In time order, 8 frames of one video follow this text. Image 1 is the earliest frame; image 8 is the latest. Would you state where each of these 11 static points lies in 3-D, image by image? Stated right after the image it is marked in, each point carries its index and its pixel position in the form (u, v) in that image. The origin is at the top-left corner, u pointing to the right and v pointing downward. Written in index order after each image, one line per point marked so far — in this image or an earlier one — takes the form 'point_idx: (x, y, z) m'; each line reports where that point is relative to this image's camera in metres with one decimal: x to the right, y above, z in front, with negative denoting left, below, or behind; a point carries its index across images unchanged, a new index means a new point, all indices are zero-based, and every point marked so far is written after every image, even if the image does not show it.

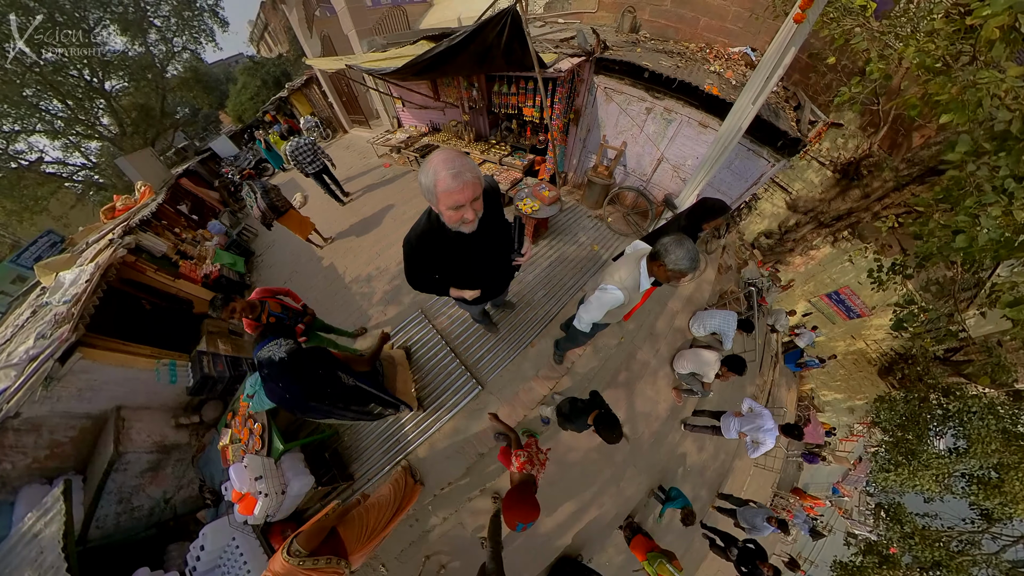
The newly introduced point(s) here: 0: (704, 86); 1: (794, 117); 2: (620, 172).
0: (+2.7, +2.8, +4.8) m
1: (+3.9, +2.3, +4.6) m
2: (+2.2, +2.2, +6.6) m
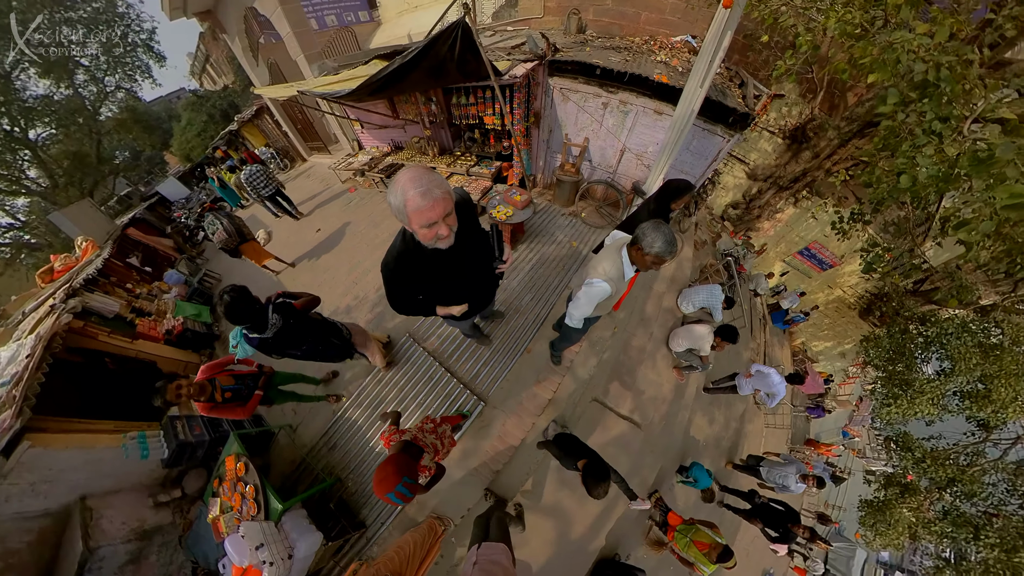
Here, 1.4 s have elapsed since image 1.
0: (+2.1, +3.1, +5.1) m
1: (+3.4, +2.8, +5.0) m
2: (+1.6, +2.4, +6.8) m
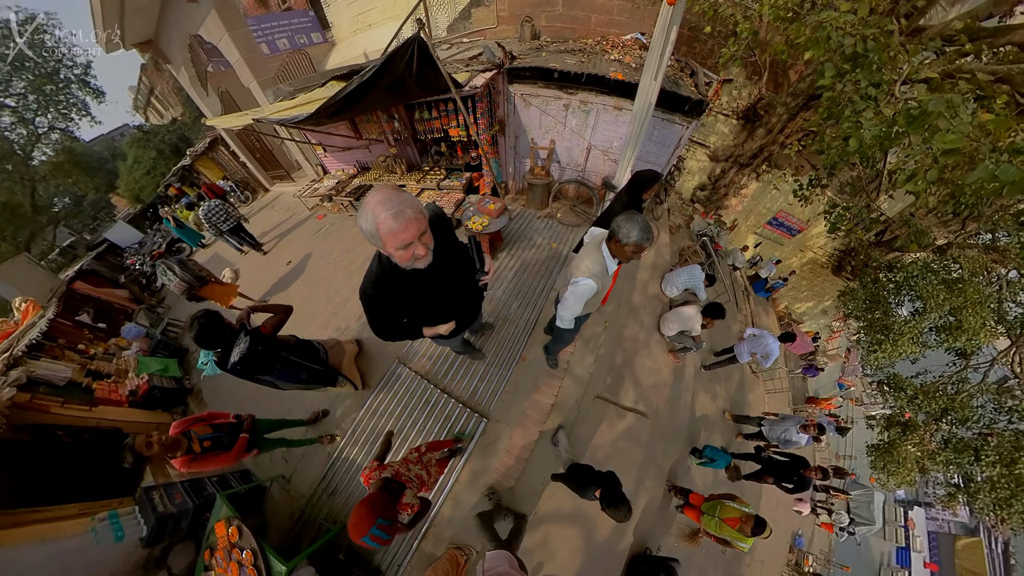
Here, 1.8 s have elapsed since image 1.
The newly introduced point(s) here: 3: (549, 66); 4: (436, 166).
0: (+1.5, +3.3, +5.3) m
1: (+2.8, +3.2, +5.3) m
2: (+1.0, +2.4, +7.0) m
3: (+0.6, +3.5, +5.5) m
4: (-1.6, +2.6, +7.3) m
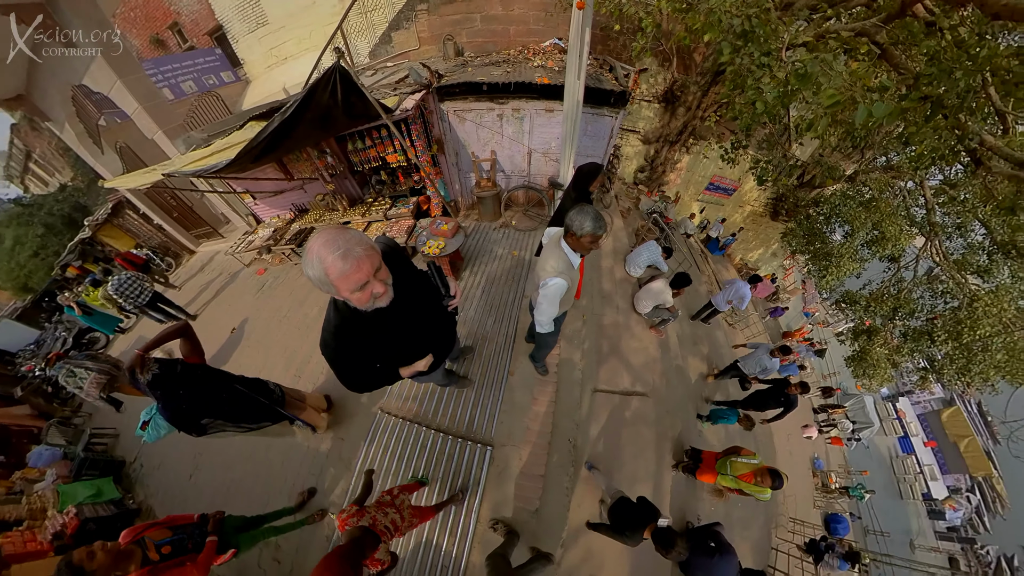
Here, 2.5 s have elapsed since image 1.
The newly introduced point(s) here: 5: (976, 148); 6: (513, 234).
0: (+0.4, +3.4, +5.5) m
1: (+1.7, +3.5, +5.8) m
2: (-0.2, +2.3, +7.1) m
3: (-0.6, +3.4, +5.6) m
4: (-2.7, +1.8, +6.9) m
5: (+4.3, +1.3, +3.2) m
6: (0.0, +1.1, +6.9) m
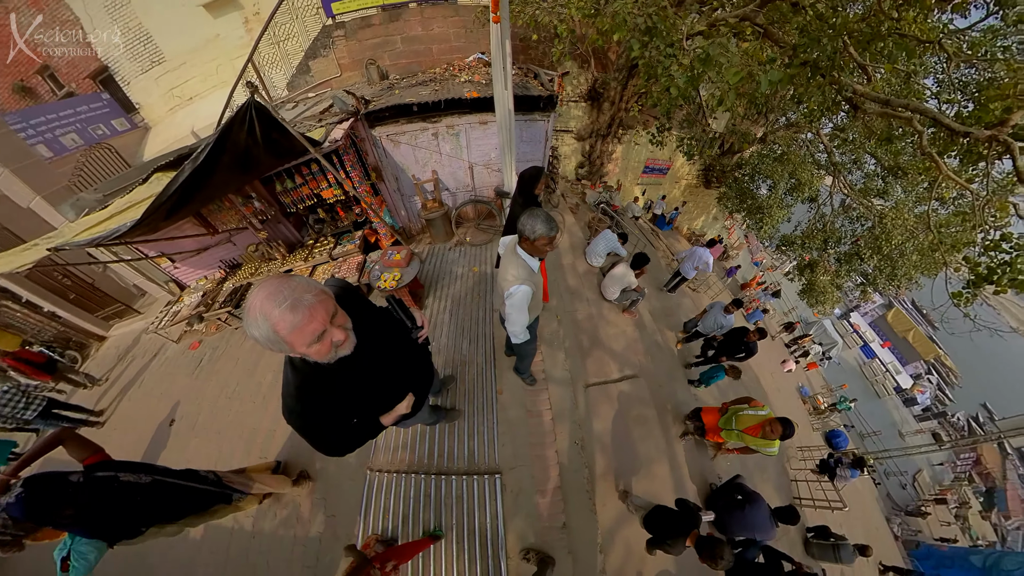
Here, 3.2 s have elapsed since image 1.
0: (-0.7, +3.2, +5.6) m
1: (+0.4, +3.6, +6.1) m
2: (-1.3, +1.9, +7.0) m
3: (-1.7, +3.0, +5.5) m
4: (-3.6, +0.9, +6.4) m
5: (+3.9, +2.2, +3.9) m
6: (-0.8, +0.7, +6.8) m
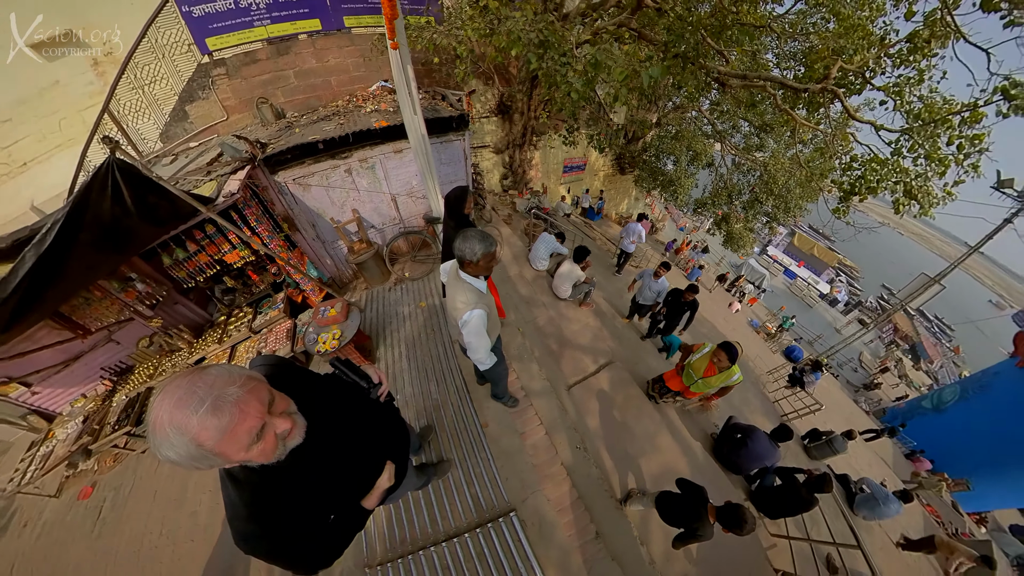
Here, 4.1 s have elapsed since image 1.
0: (-2.1, +2.6, +5.4) m
1: (-1.2, +3.2, +6.1) m
2: (-2.6, +1.0, +6.4) m
3: (-2.9, +2.2, +5.0) m
4: (-4.4, -0.4, +5.3) m
5: (+2.9, +2.9, +4.8) m
6: (-1.8, +0.1, +6.3) m
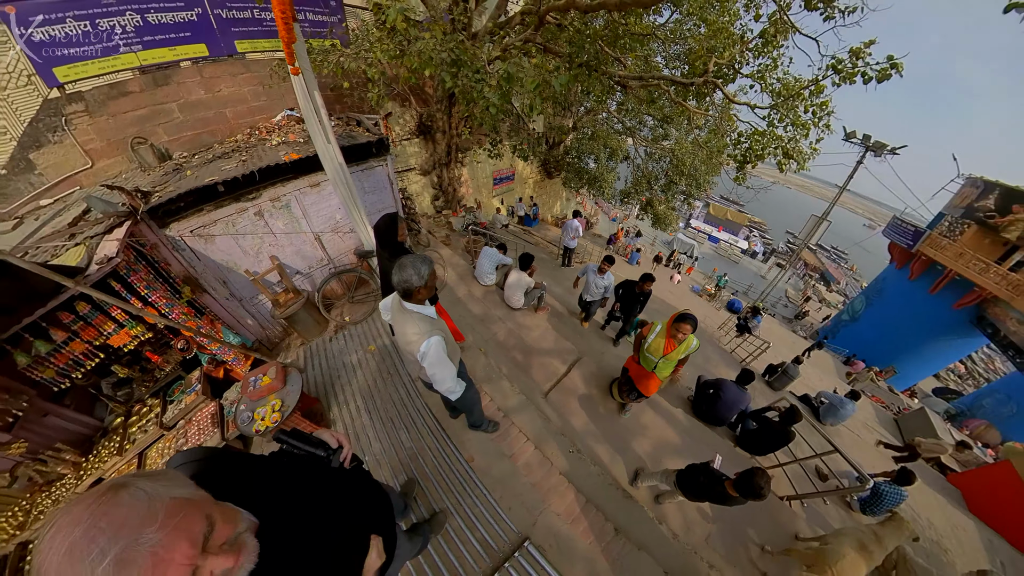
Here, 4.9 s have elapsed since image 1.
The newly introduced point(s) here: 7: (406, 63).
0: (-3.1, +1.8, +4.8) m
1: (-2.6, +2.6, +5.7) m
2: (-3.4, +0.1, +5.7) m
3: (-3.7, +1.3, +4.2) m
4: (-4.6, -1.5, +4.0) m
5: (+1.7, +3.3, +5.4) m
6: (-2.5, -0.6, +5.7) m
7: (-1.6, +3.3, +5.1) m
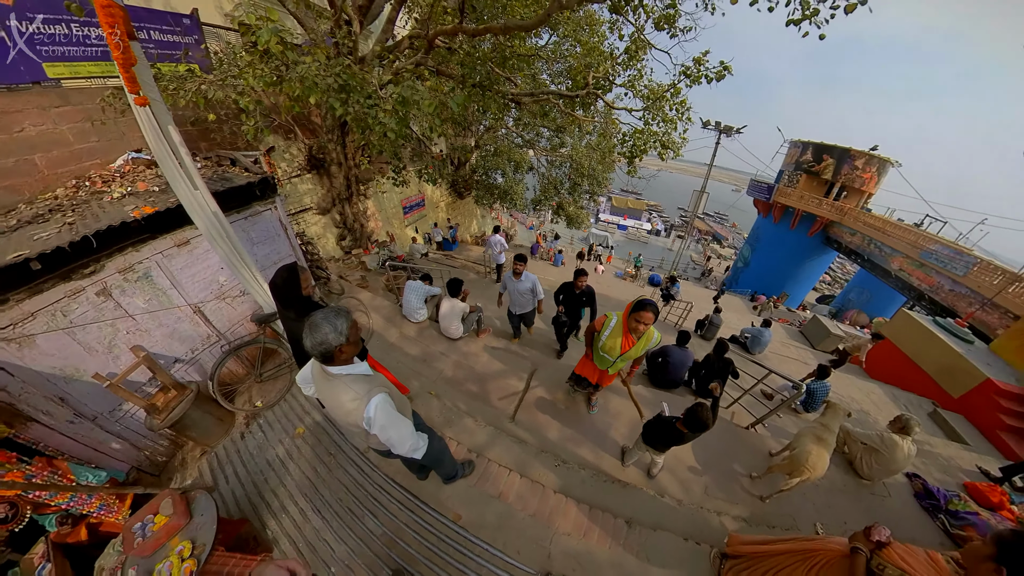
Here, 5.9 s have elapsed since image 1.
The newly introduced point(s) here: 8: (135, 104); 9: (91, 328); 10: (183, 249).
0: (-3.9, +0.8, +3.6) m
1: (-3.9, +1.5, +4.8) m
2: (-4.0, -1.0, +4.3) m
3: (-4.2, +0.3, +2.9) m
4: (-4.2, -2.6, +2.3) m
5: (0.0, +3.2, +5.8) m
6: (-3.0, -1.5, +4.5) m
7: (-3.0, +2.6, +4.5) m
8: (-3.3, +1.8, +3.2) m
9: (-4.1, -0.4, +3.4) m
10: (-3.8, +0.5, +4.1) m
